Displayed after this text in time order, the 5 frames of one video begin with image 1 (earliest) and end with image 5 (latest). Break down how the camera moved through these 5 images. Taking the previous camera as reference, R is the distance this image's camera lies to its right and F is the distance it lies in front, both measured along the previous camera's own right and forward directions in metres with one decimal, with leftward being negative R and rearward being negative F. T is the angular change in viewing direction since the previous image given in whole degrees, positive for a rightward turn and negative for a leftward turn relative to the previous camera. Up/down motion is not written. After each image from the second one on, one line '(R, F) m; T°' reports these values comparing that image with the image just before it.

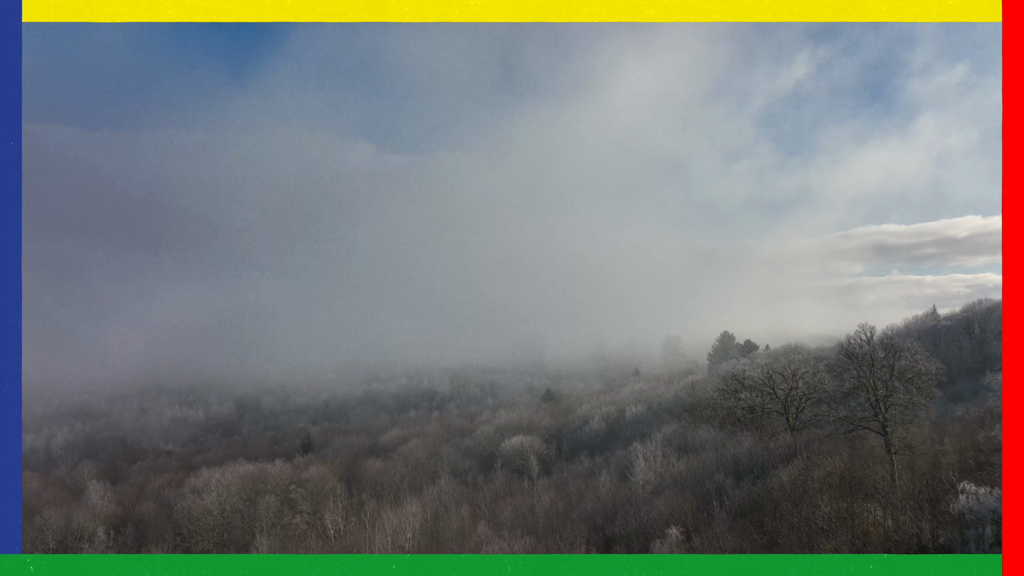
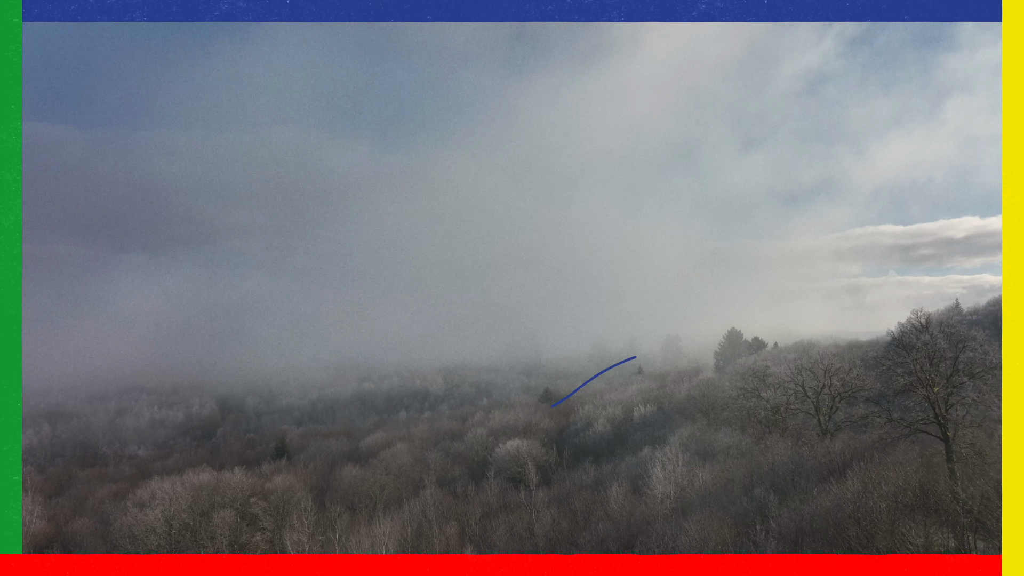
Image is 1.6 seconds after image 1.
(+0.1, +2.0) m; 0°
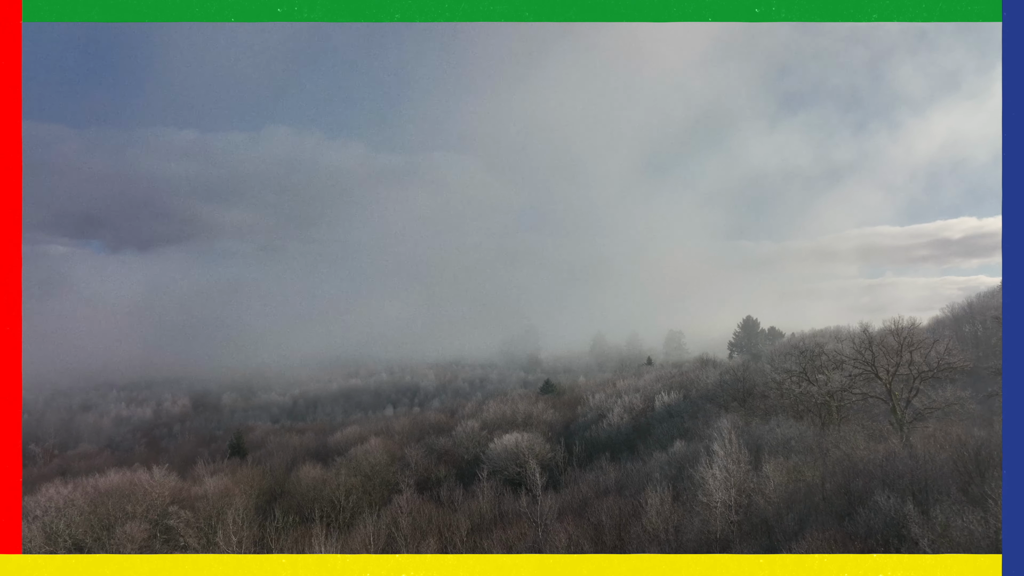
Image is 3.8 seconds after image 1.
(-0.1, +3.0) m; +1°
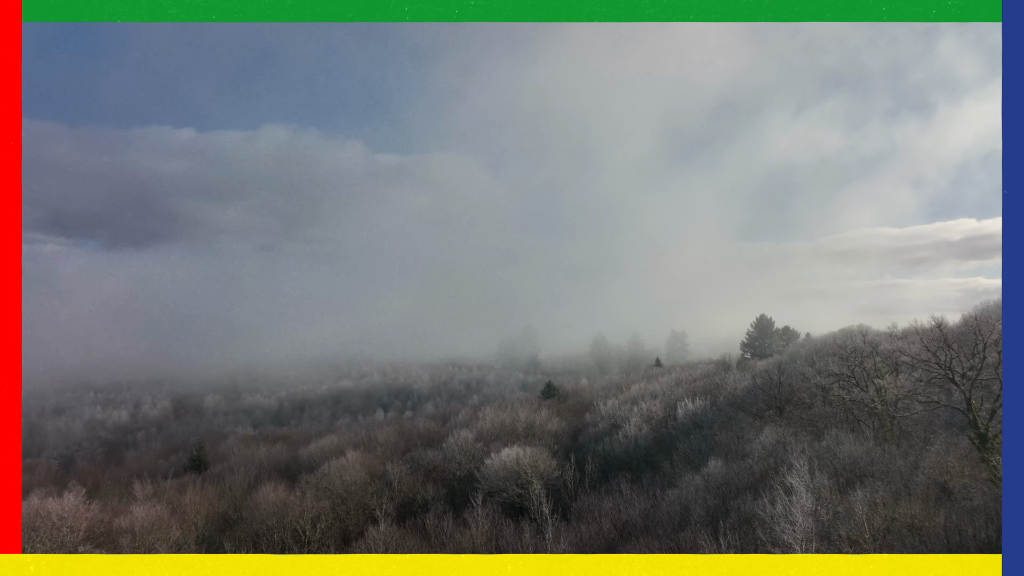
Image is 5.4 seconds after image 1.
(-0.1, +2.1) m; 0°
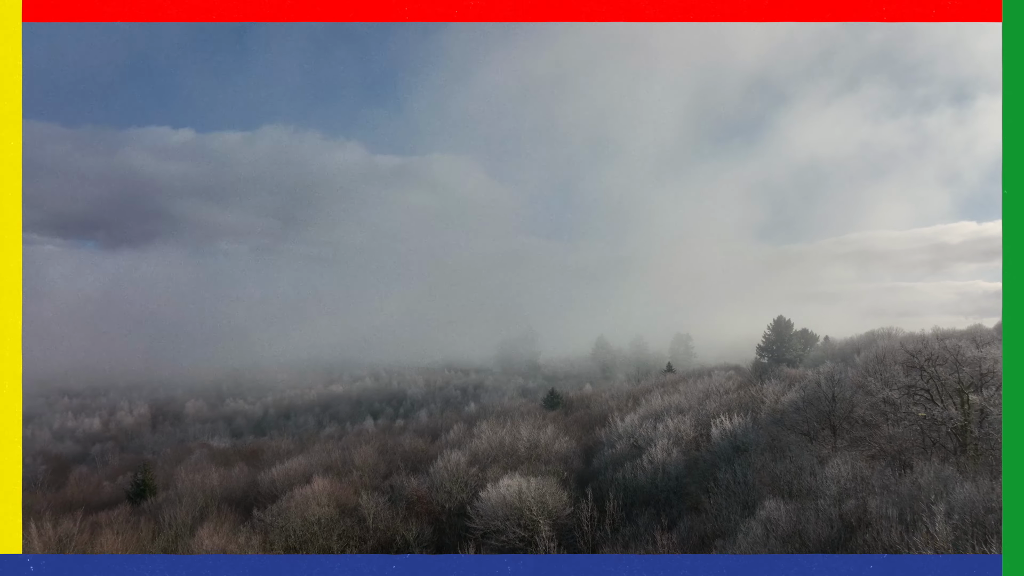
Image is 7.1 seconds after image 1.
(-0.1, +2.2) m; 0°
